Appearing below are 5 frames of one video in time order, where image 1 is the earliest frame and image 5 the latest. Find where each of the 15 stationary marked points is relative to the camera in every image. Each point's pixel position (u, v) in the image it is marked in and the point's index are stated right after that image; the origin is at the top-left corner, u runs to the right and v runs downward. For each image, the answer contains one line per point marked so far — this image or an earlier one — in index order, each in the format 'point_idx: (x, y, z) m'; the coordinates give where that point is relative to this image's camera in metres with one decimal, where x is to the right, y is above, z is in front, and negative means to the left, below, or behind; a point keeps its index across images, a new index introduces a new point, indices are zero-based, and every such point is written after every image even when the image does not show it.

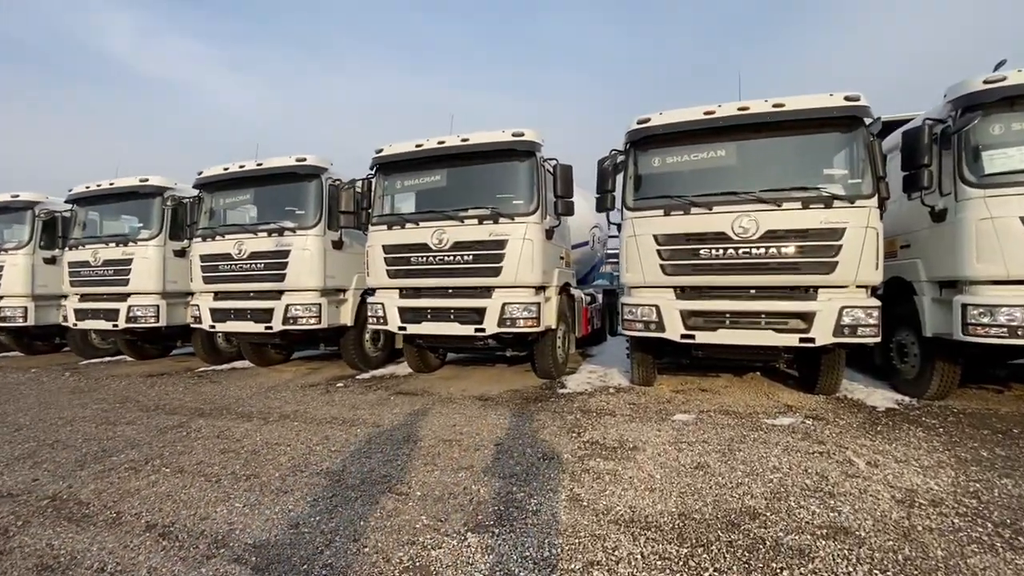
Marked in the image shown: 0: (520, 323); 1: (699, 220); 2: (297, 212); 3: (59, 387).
0: (+0.1, -0.4, +6.0) m
1: (+2.1, +0.8, +5.3) m
2: (-3.3, +1.1, +7.2) m
3: (-7.0, -1.5, +7.3) m
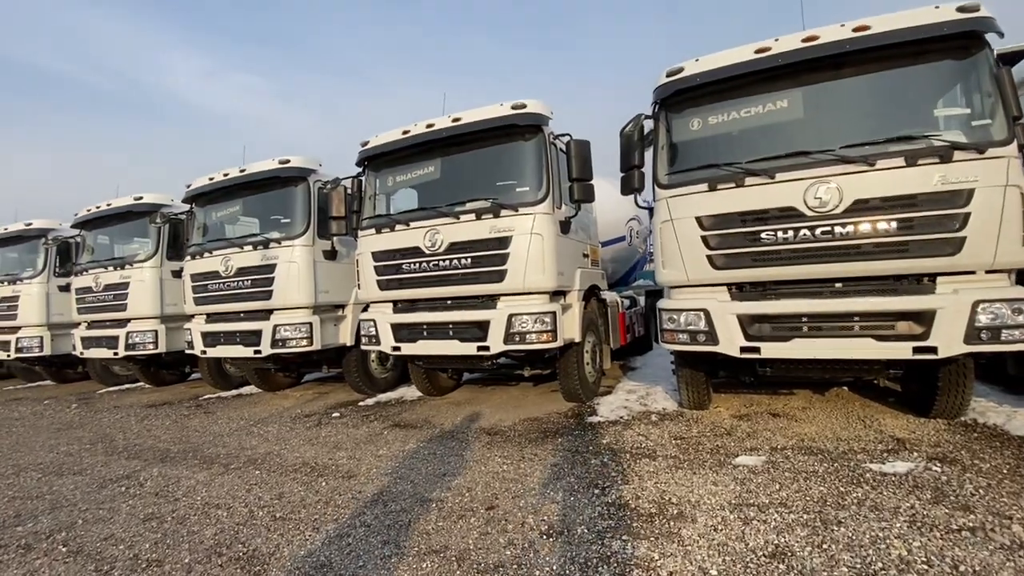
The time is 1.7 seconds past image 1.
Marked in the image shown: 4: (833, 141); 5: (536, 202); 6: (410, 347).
0: (+0.2, -0.5, +4.8) m
1: (+2.1, +0.8, +4.0) m
2: (-3.1, +0.9, +6.5) m
3: (-6.7, -1.9, +6.9) m
4: (+2.7, +1.2, +3.9) m
5: (+0.2, +0.9, +5.0) m
6: (-1.1, -0.7, +5.3) m
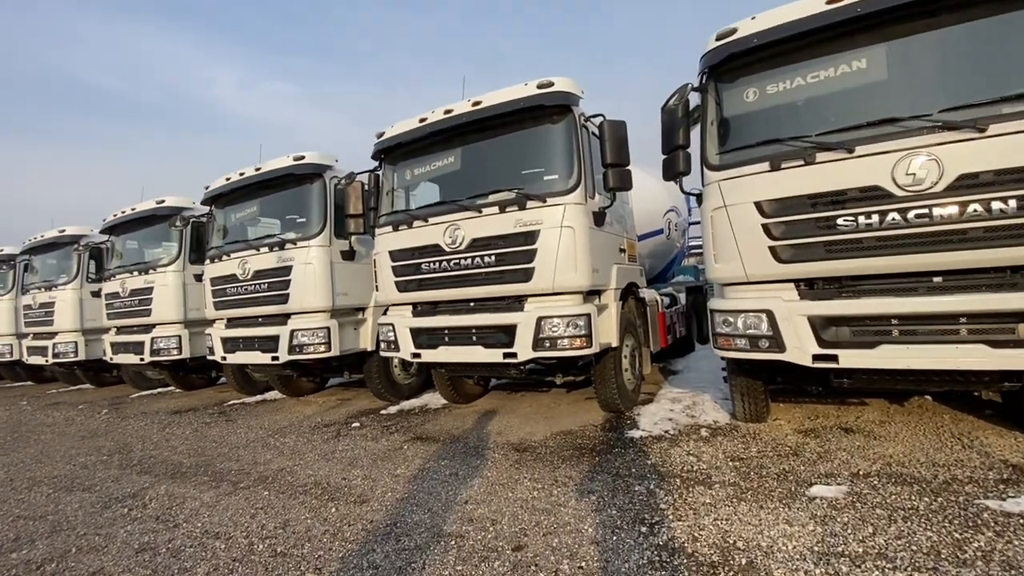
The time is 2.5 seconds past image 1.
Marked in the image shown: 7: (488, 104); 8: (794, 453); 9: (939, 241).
0: (+0.5, -0.5, +4.3) m
1: (+2.2, +0.8, +3.3) m
2: (-2.7, +0.9, +6.2) m
3: (-6.2, -2.0, +6.9) m
4: (+2.8, +1.2, +3.3) m
5: (+0.5, +0.9, +4.5) m
6: (-0.8, -0.7, +4.9) m
7: (-0.2, +1.9, +4.8) m
8: (+2.2, -1.3, +3.8) m
9: (+2.8, +0.3, +3.1) m
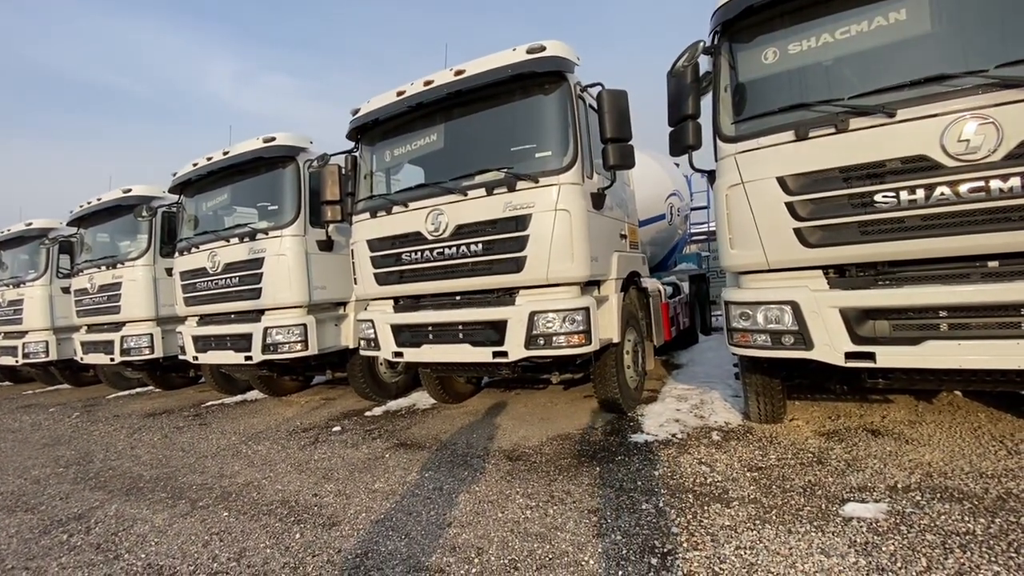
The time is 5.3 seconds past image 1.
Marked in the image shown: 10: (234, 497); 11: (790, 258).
0: (+0.4, -0.4, +3.9) m
1: (+2.1, +0.9, +2.9) m
2: (-2.8, +0.9, +5.7) m
3: (-6.3, -2.0, +6.4) m
4: (+2.7, +1.3, +2.8) m
5: (+0.4, +1.0, +4.0) m
6: (-0.9, -0.6, +4.4) m
7: (-0.4, +1.9, +4.3) m
8: (+2.2, -1.2, +3.4) m
9: (+2.7, +0.4, +2.7) m
10: (-2.2, -1.6, +3.7) m
11: (+1.8, +0.2, +3.1) m
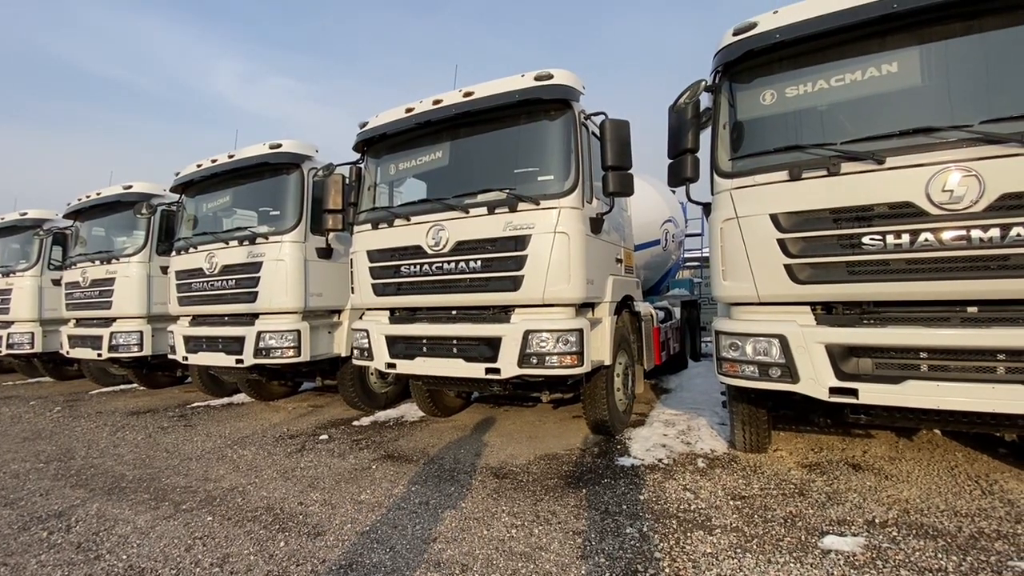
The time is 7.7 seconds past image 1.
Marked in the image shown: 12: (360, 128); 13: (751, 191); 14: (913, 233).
0: (+0.3, -0.6, +3.9) m
1: (+2.2, +0.6, +3.0) m
2: (-2.8, +0.9, +5.7) m
3: (-6.5, -1.8, +6.3) m
4: (+2.8, +1.1, +2.9) m
5: (+0.4, +0.8, +4.1) m
6: (-1.0, -0.7, +4.5) m
7: (-0.3, +1.8, +4.4) m
8: (+2.1, -1.5, +3.4) m
9: (+2.7, +0.1, +2.8) m
10: (-2.3, -1.6, +3.7) m
11: (+1.8, 0.0, +3.2) m
12: (-1.6, +1.7, +5.2) m
13: (+1.7, +0.7, +3.3) m
14: (+2.4, +0.3, +2.9) m
